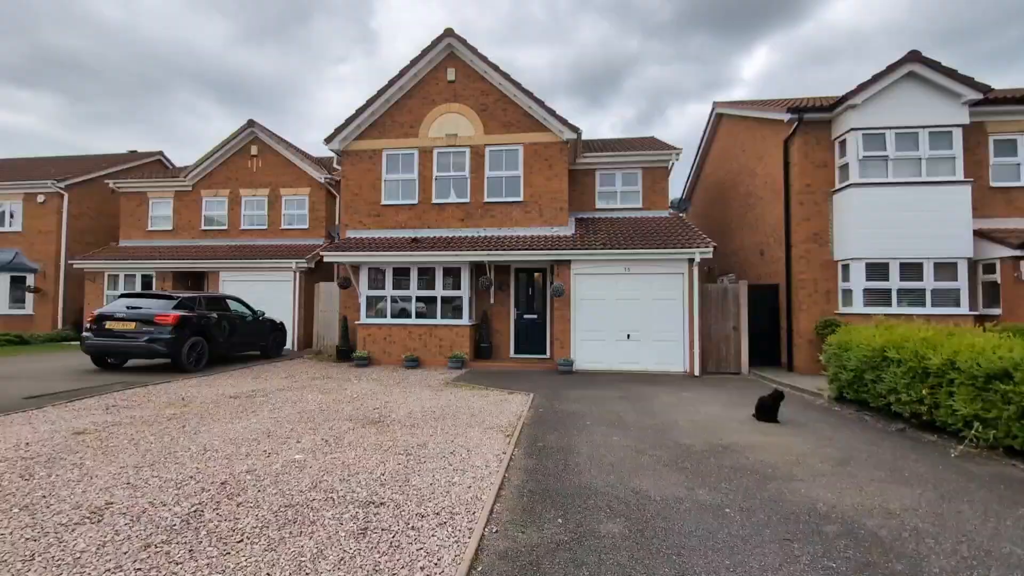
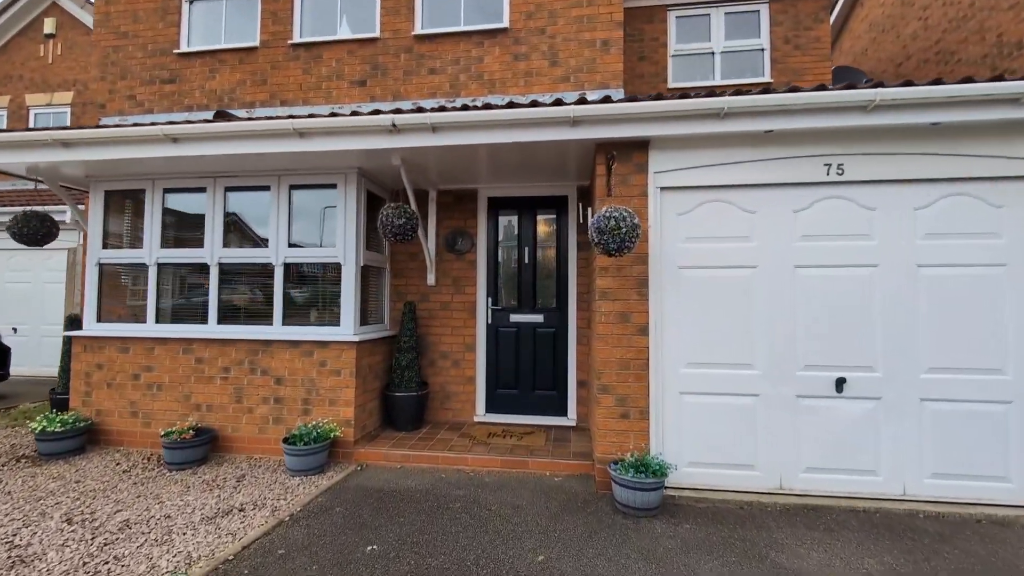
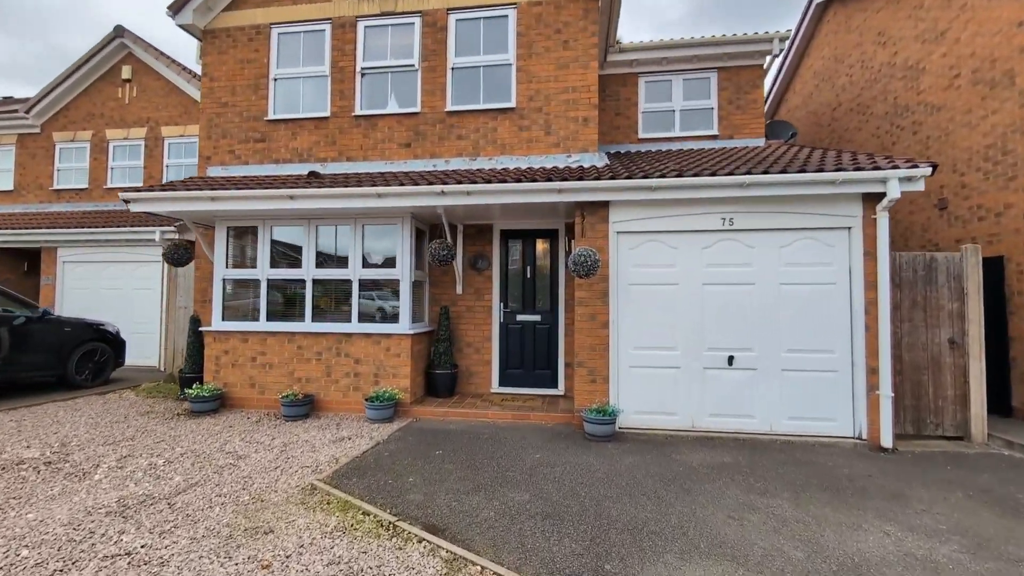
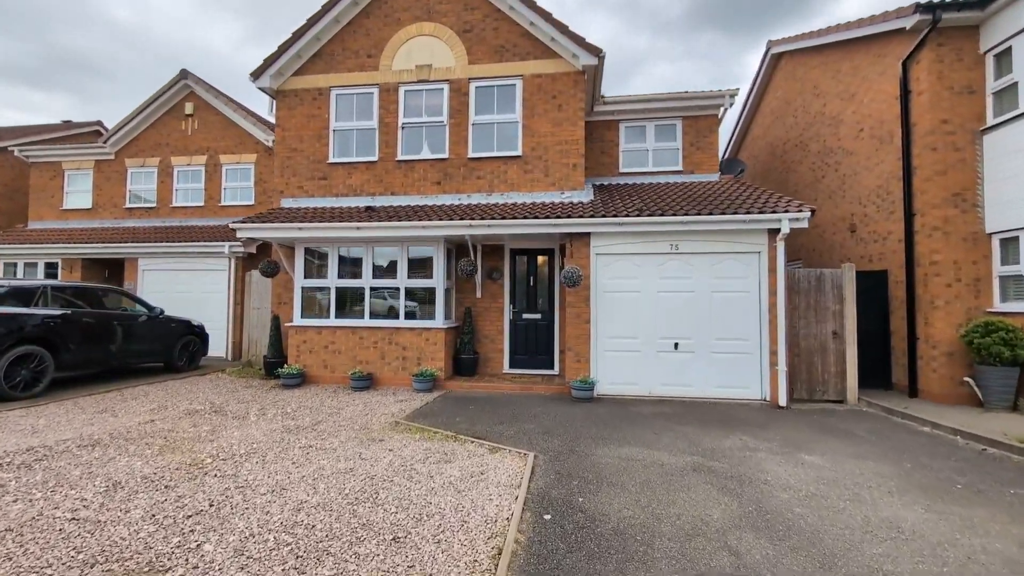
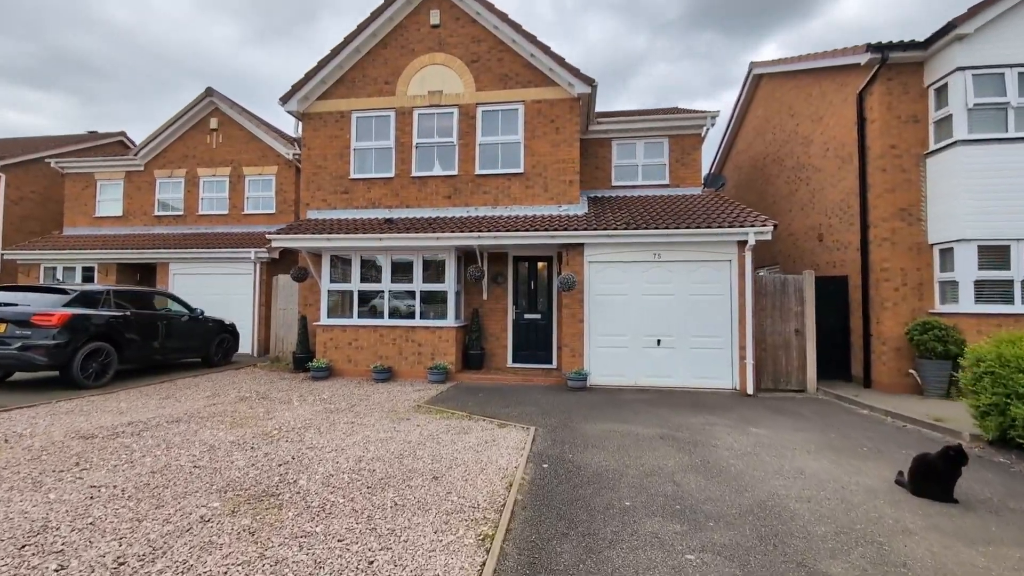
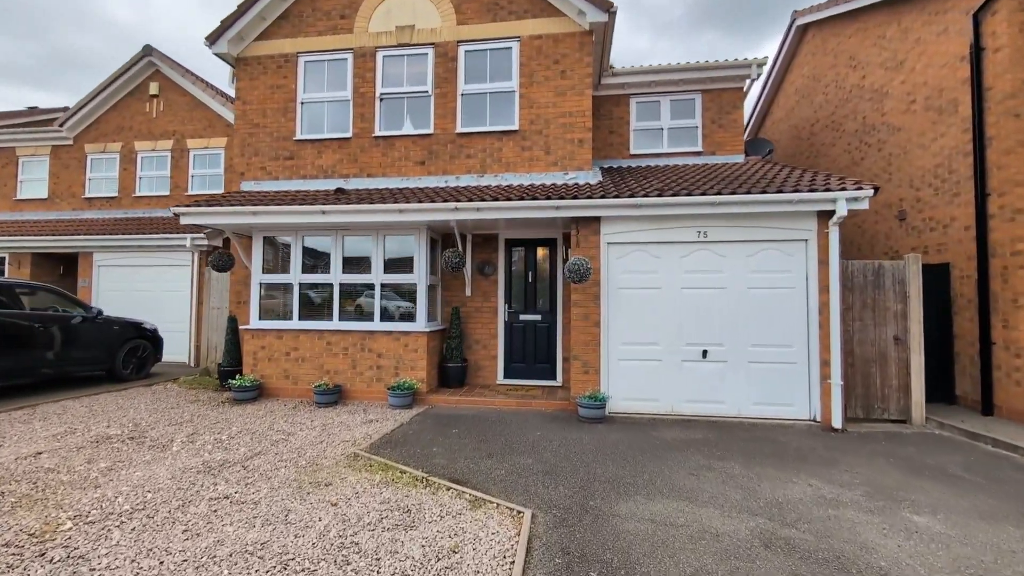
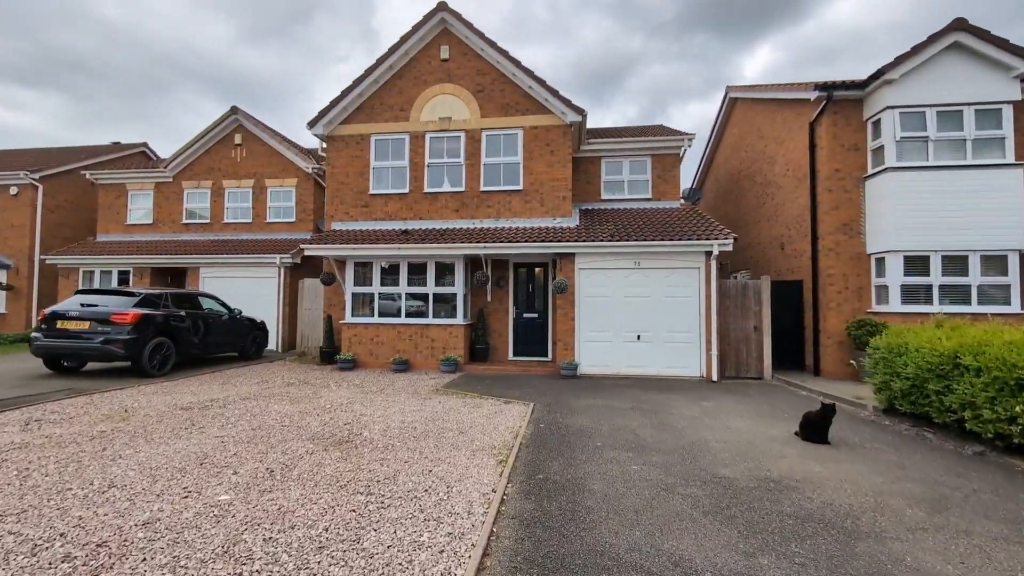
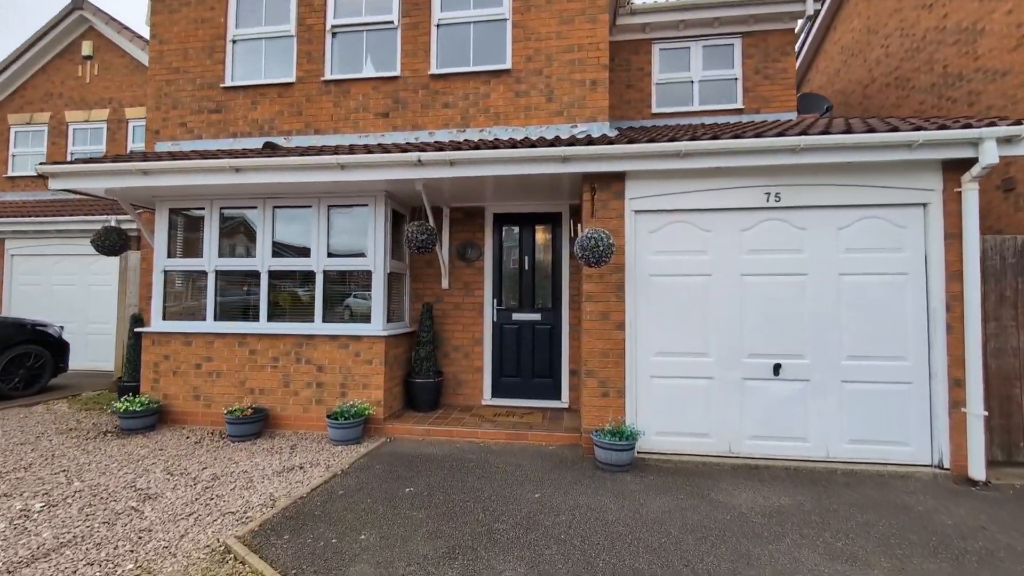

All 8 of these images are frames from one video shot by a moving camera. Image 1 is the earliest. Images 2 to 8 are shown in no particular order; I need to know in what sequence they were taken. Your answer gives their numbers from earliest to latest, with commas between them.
7, 5, 4, 6, 3, 8, 2
